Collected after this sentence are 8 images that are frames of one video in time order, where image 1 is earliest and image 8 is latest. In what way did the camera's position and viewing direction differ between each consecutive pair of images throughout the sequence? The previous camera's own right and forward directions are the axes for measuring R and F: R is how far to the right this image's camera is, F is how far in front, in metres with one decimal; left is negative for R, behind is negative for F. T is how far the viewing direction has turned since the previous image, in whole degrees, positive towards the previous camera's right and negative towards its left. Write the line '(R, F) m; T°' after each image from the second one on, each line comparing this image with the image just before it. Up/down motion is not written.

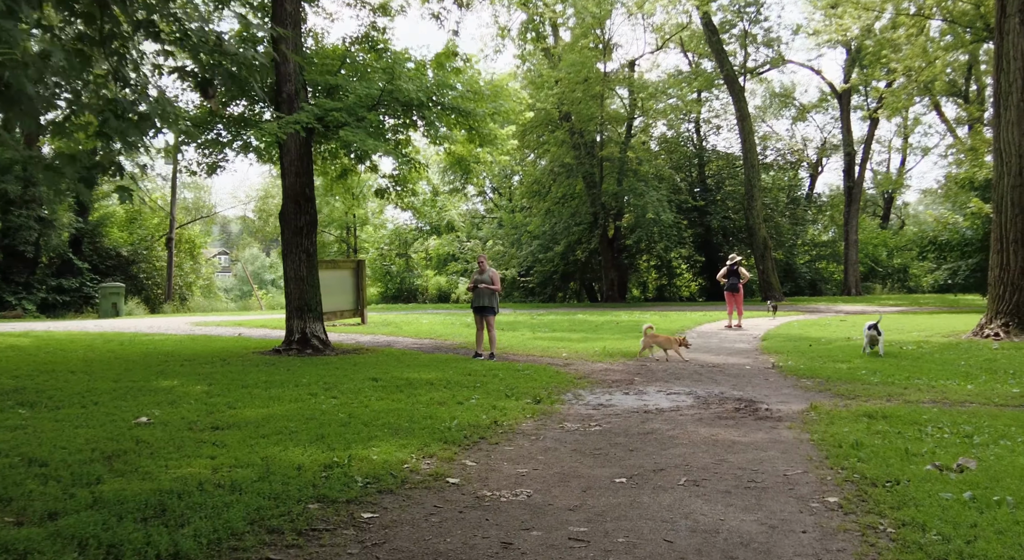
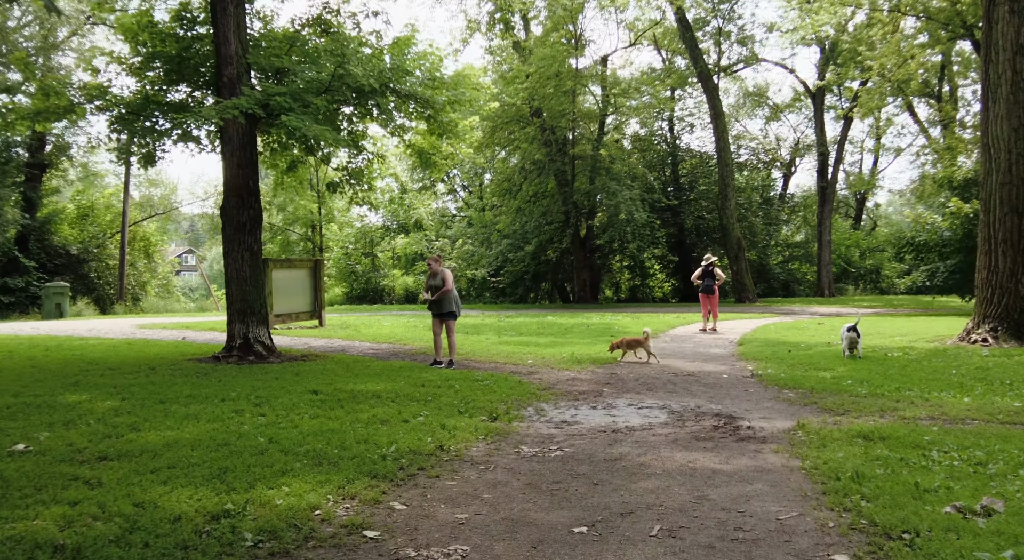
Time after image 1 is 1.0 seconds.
(+0.2, +1.1) m; +2°
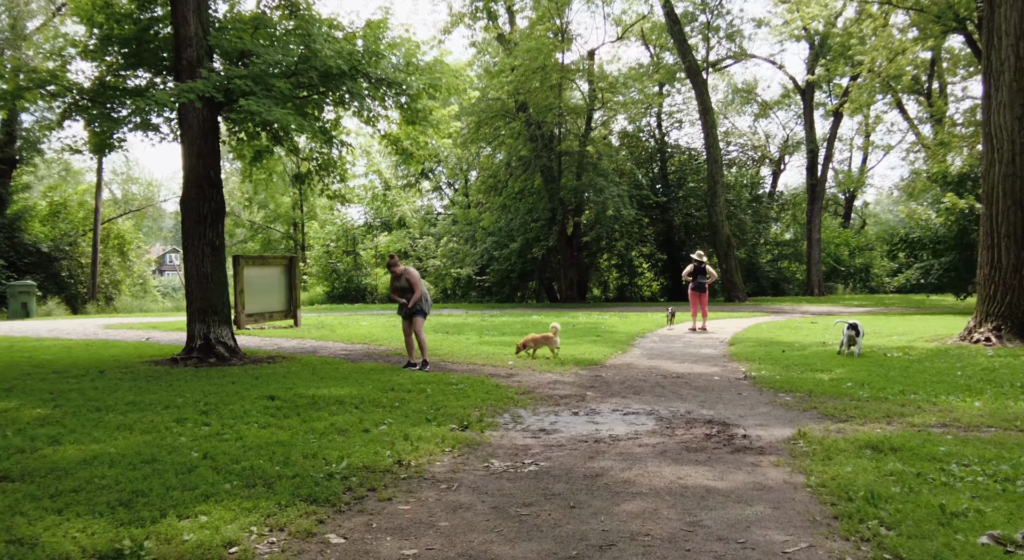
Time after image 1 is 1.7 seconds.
(+0.2, +0.8) m; +1°
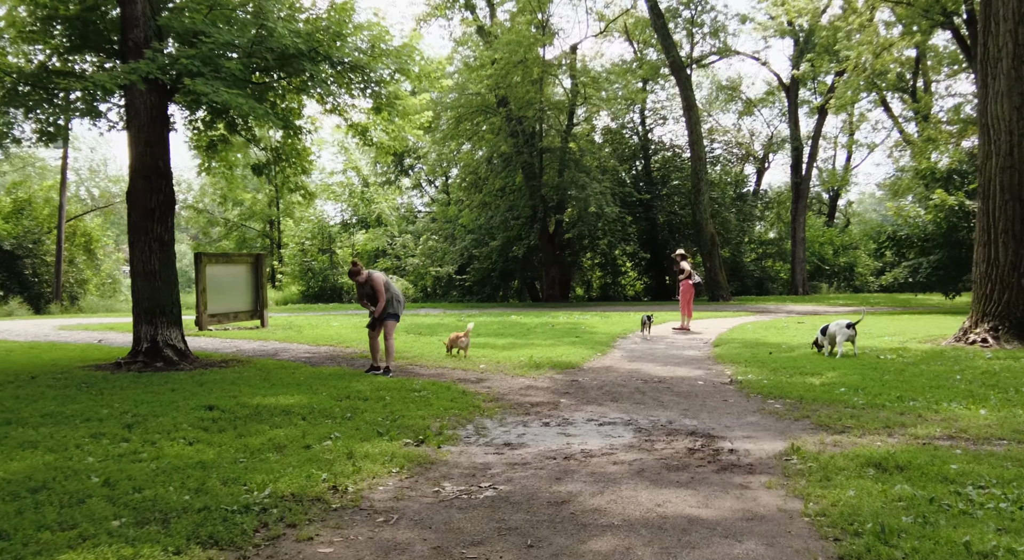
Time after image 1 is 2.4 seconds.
(+0.2, +0.8) m; +1°
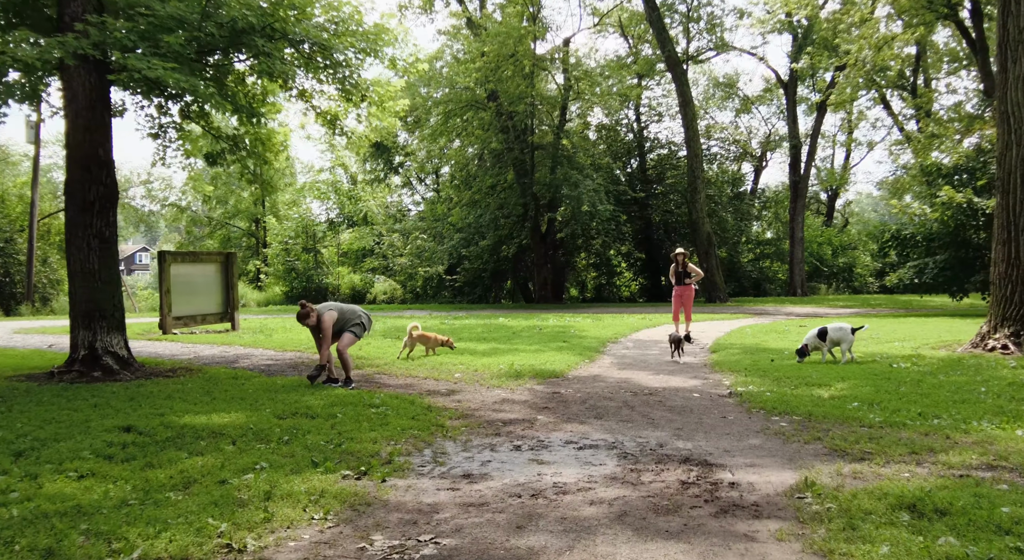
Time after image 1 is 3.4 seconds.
(+0.3, +1.1) m; 0°
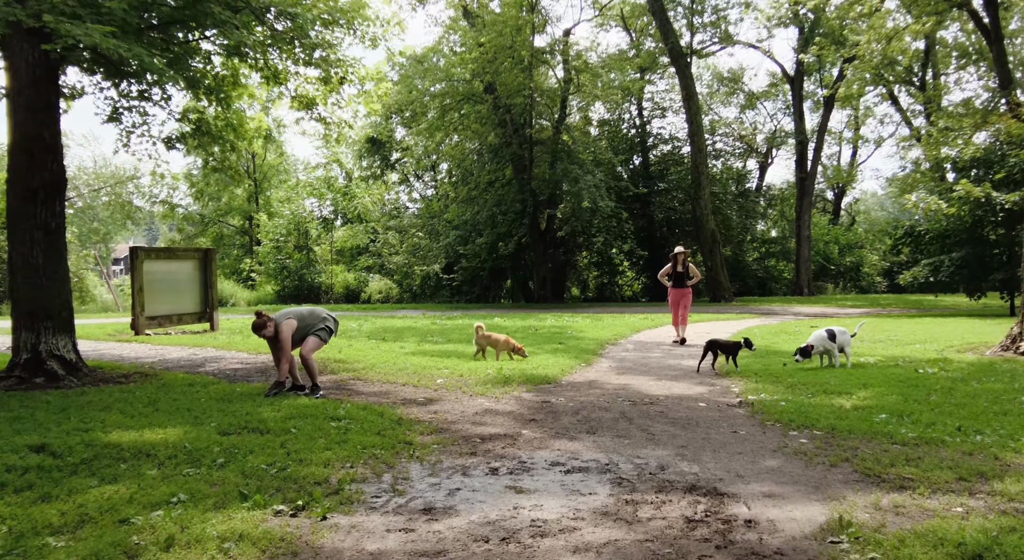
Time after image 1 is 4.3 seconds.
(+0.2, +1.0) m; 0°
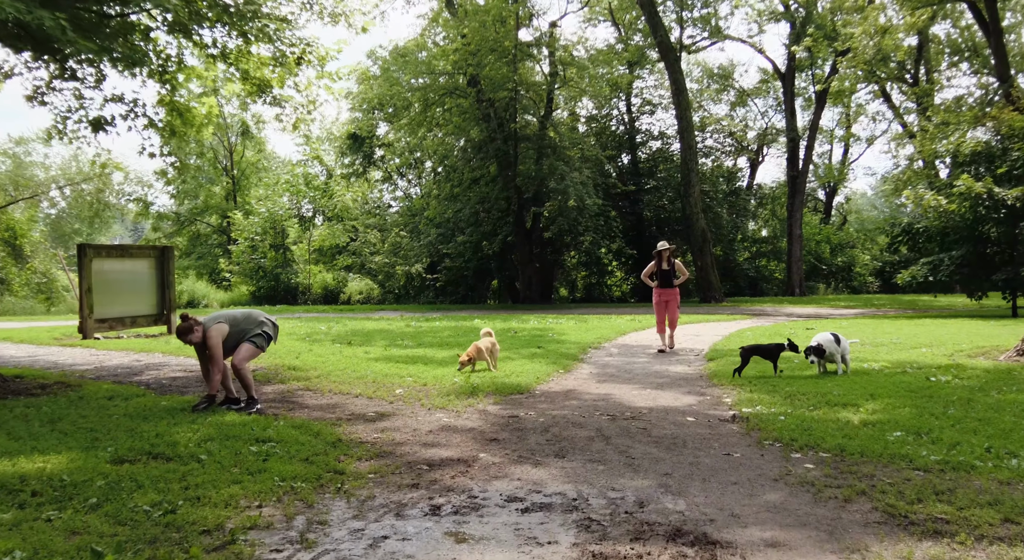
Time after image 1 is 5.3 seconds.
(+0.3, +1.1) m; +1°
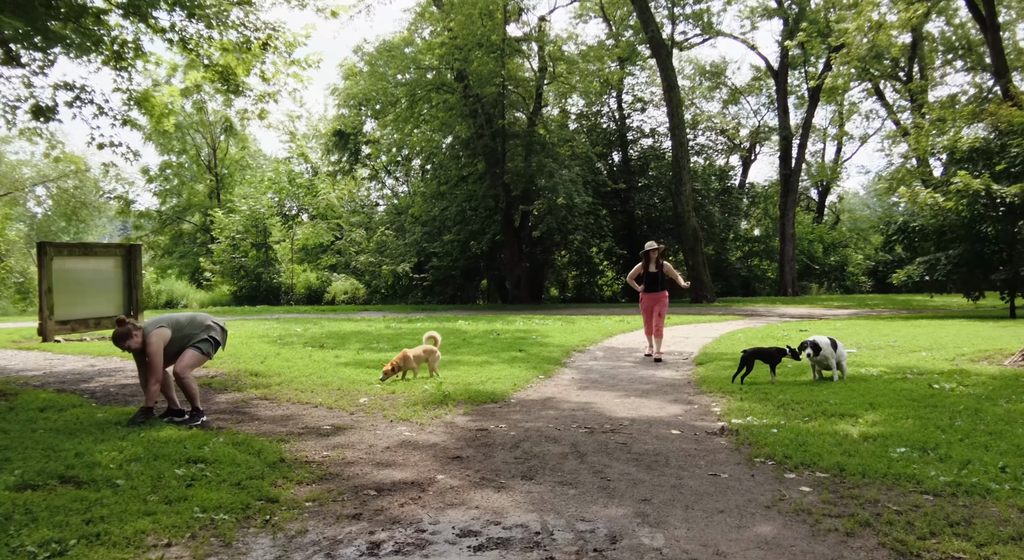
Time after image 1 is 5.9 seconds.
(+0.2, +0.7) m; 0°
